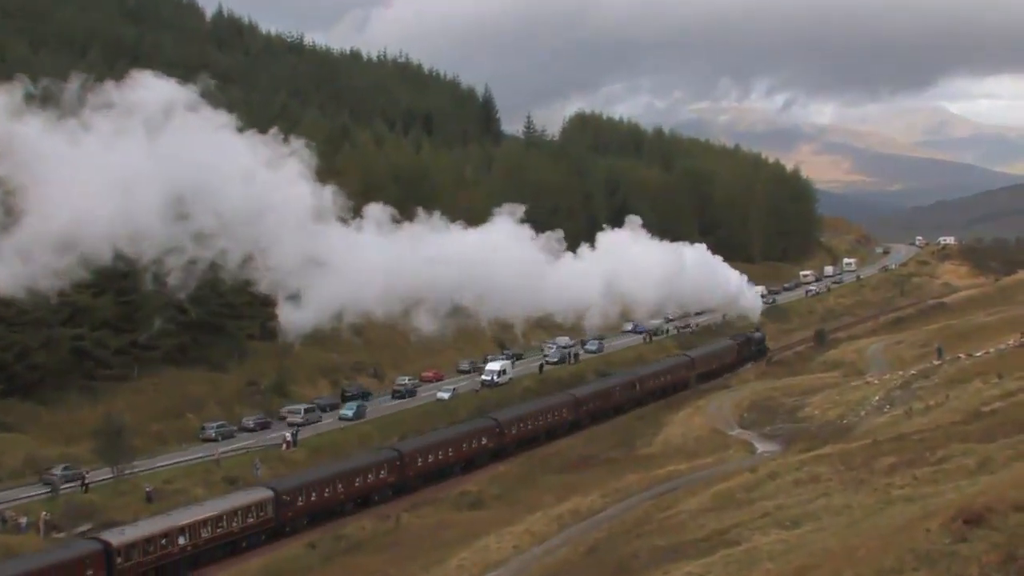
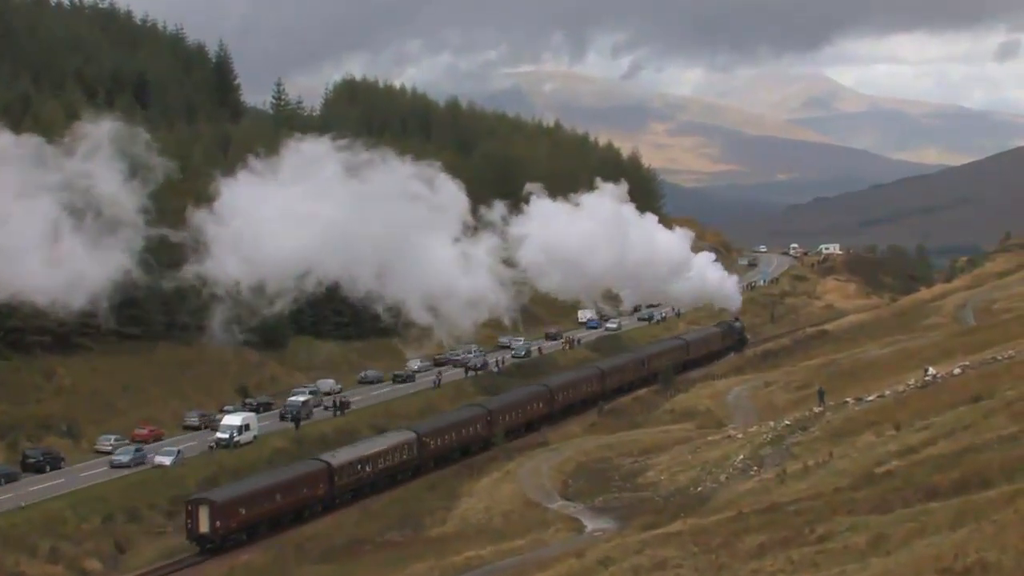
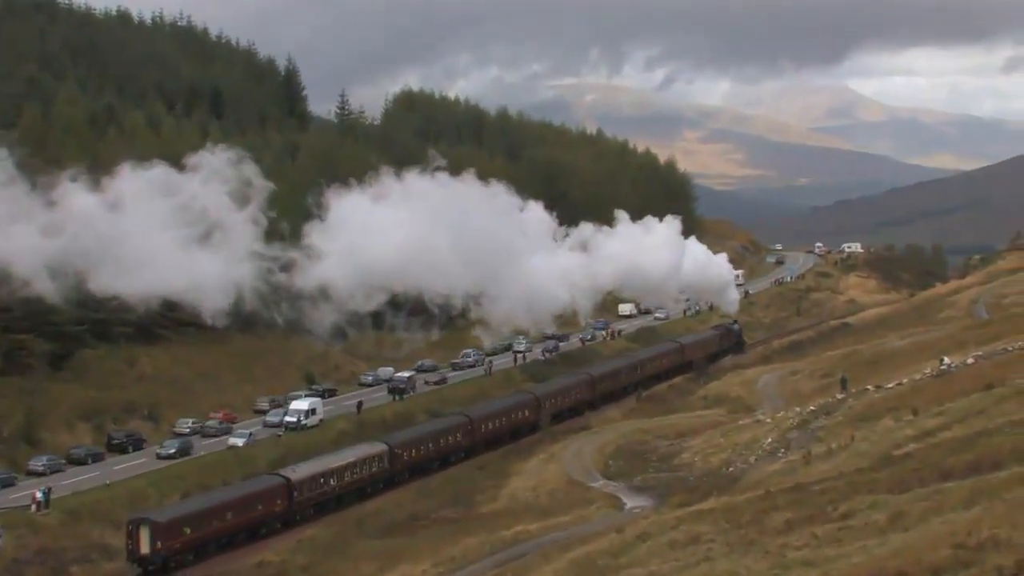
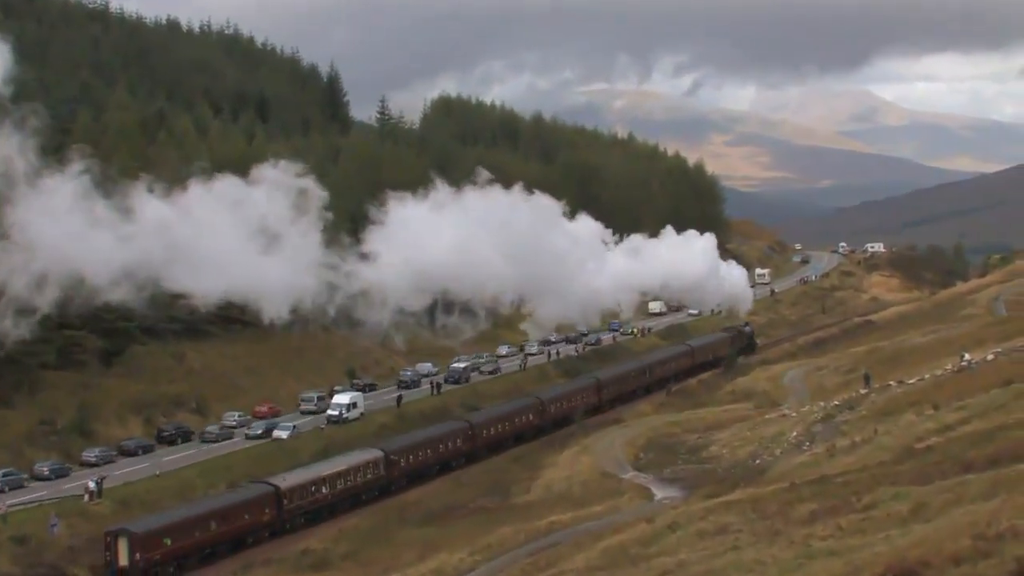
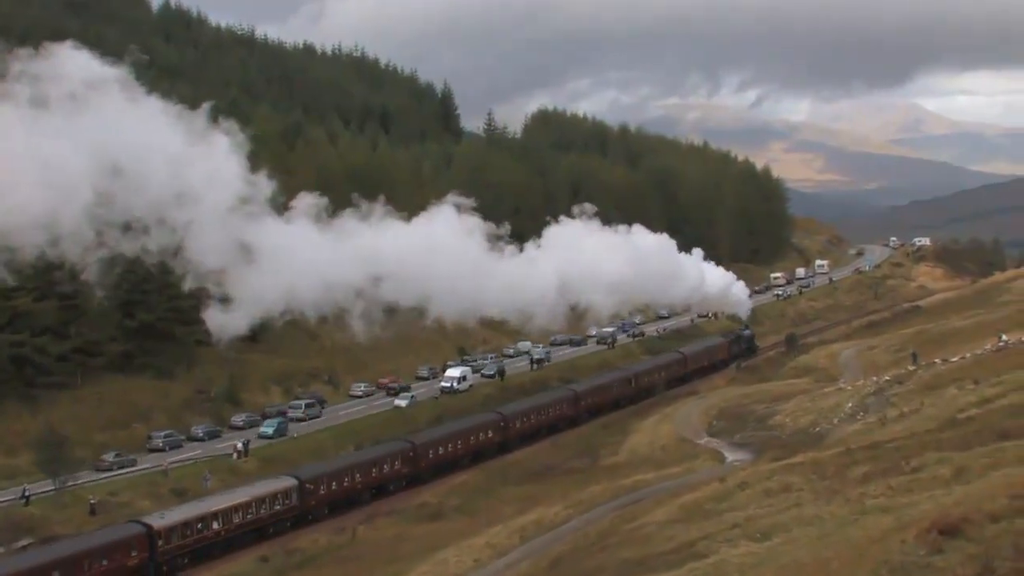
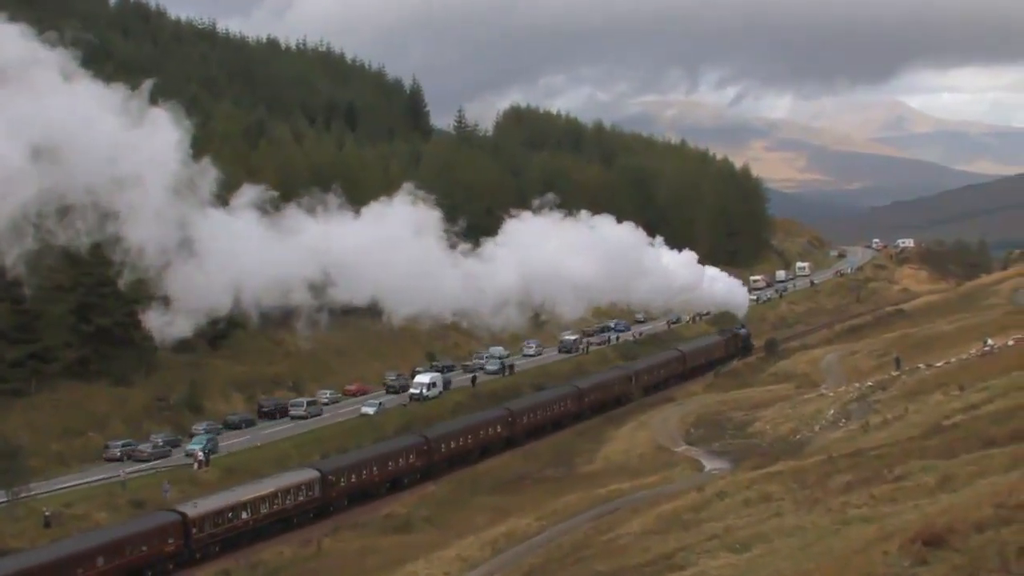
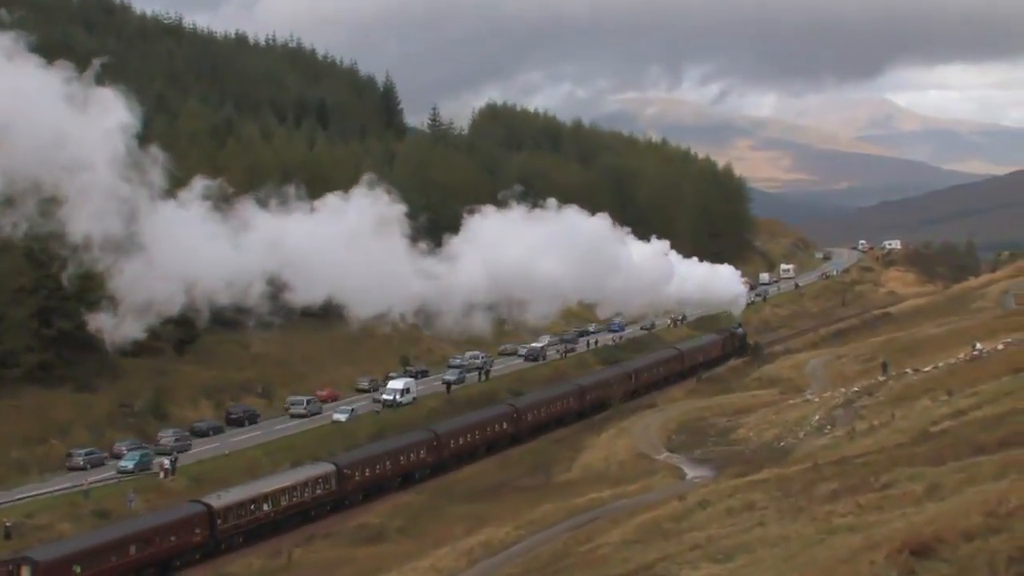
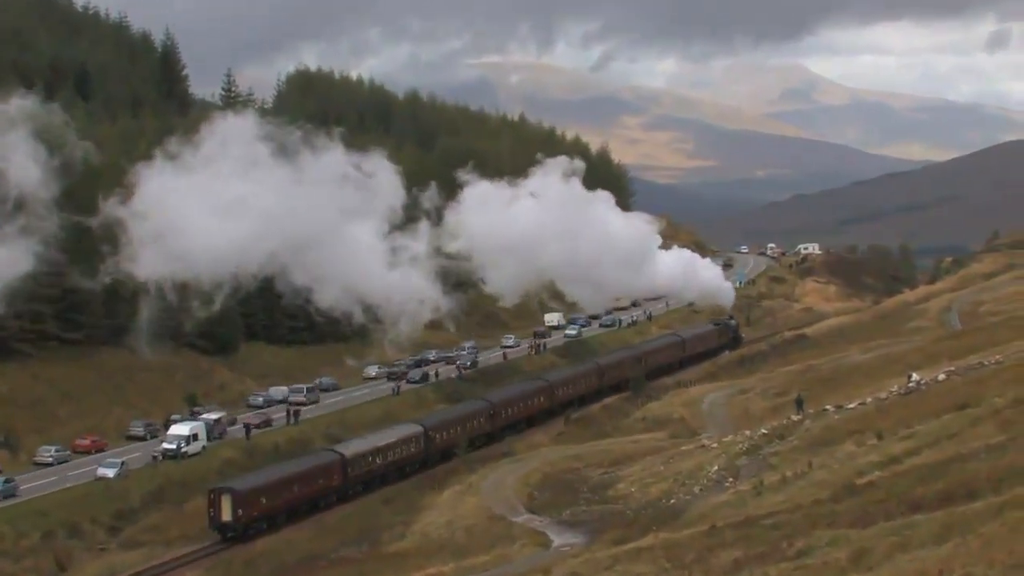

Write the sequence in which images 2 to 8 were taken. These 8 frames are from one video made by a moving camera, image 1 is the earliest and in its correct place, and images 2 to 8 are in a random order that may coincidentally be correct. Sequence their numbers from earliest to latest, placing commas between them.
5, 6, 7, 4, 3, 2, 8
